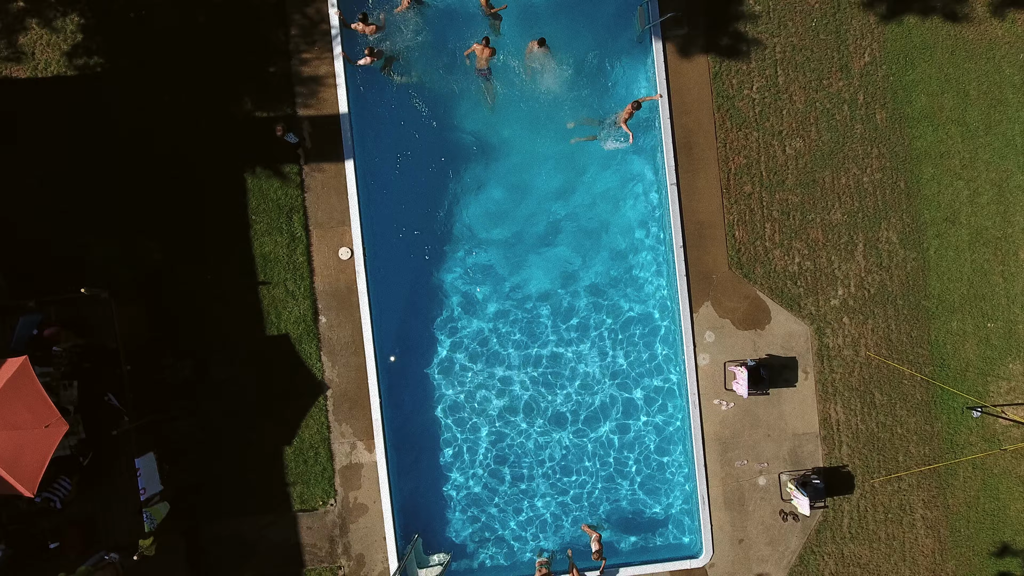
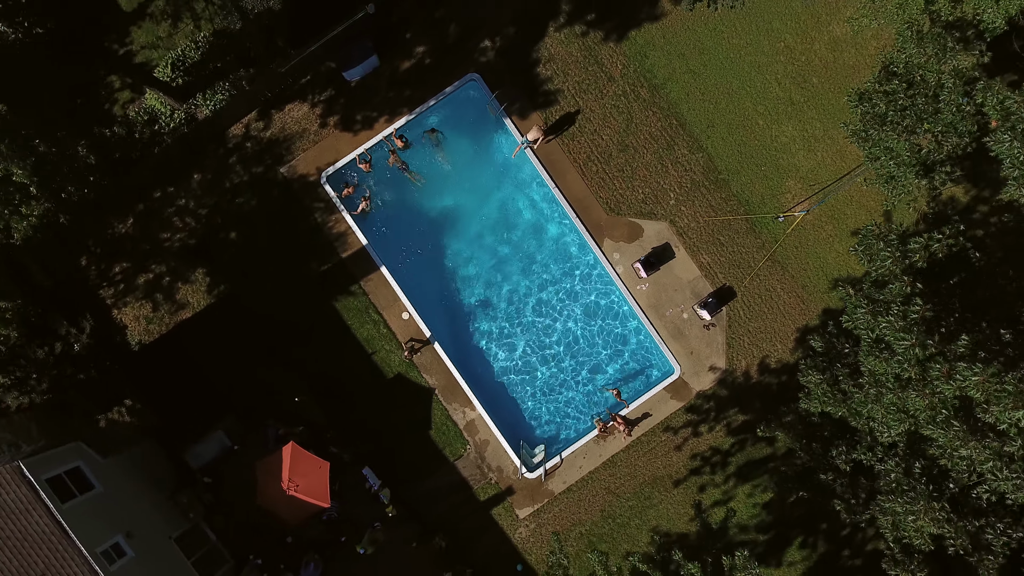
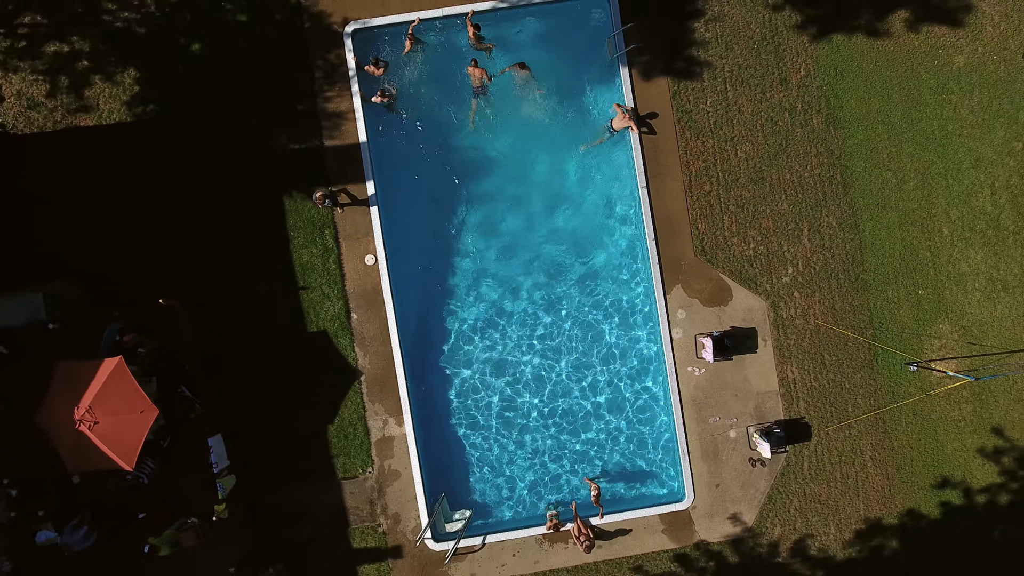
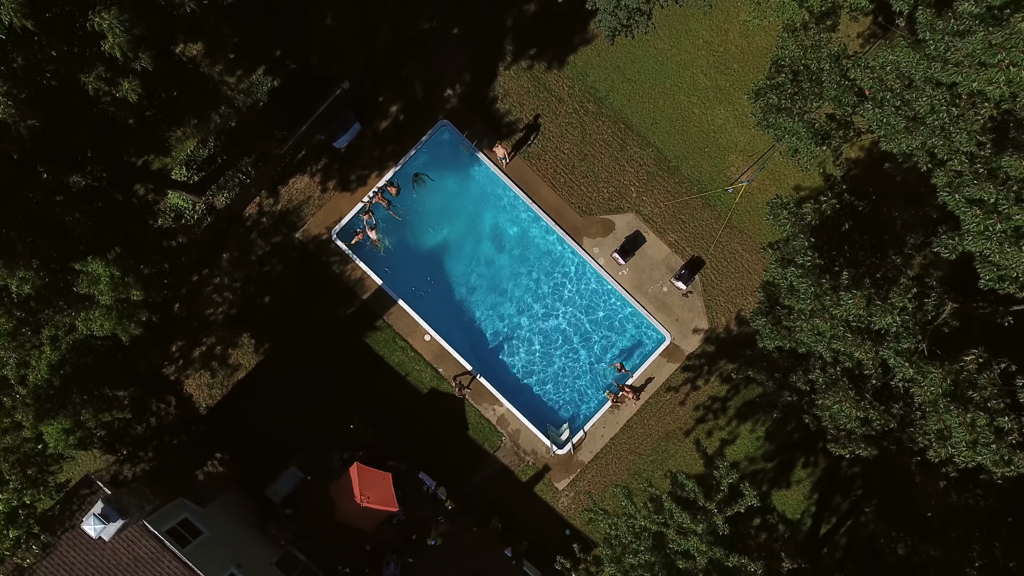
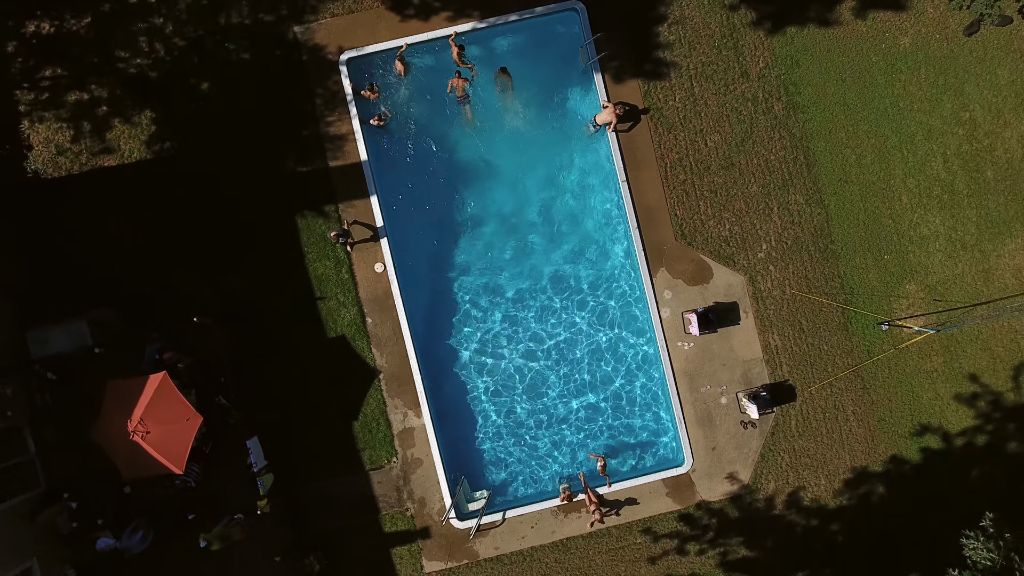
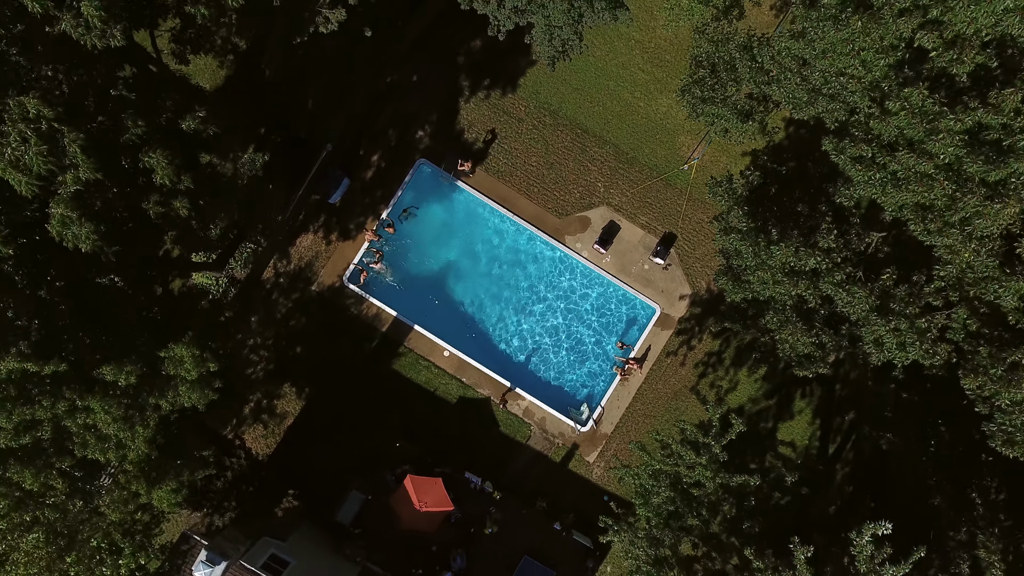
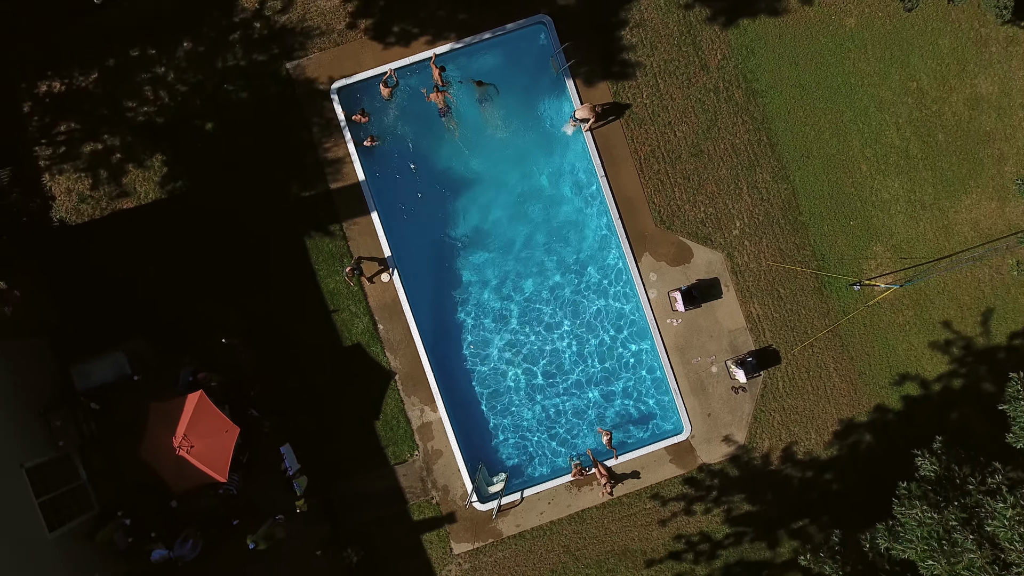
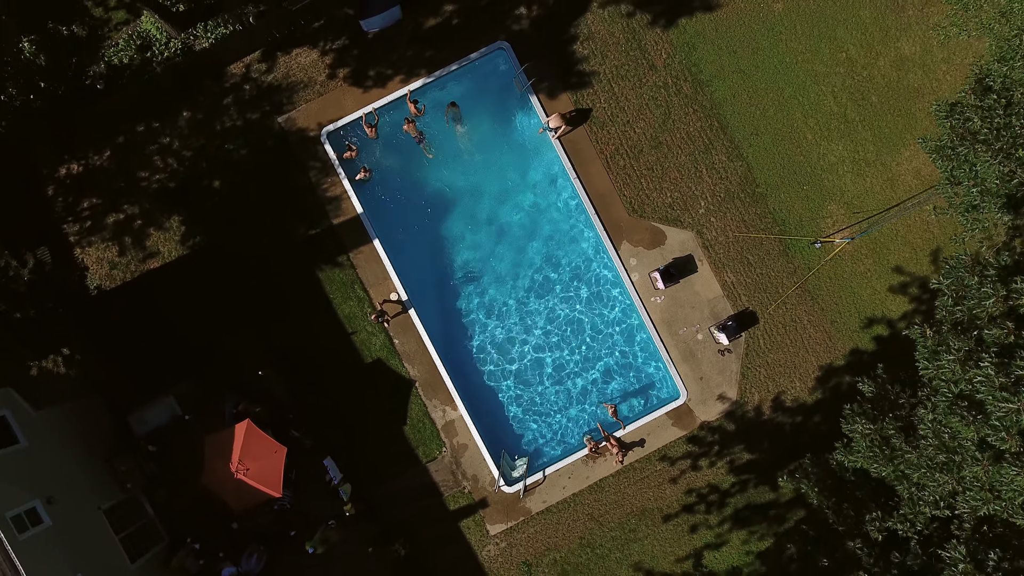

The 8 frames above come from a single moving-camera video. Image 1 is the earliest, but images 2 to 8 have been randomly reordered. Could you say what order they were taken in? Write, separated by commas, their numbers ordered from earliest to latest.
3, 5, 7, 8, 2, 4, 6
